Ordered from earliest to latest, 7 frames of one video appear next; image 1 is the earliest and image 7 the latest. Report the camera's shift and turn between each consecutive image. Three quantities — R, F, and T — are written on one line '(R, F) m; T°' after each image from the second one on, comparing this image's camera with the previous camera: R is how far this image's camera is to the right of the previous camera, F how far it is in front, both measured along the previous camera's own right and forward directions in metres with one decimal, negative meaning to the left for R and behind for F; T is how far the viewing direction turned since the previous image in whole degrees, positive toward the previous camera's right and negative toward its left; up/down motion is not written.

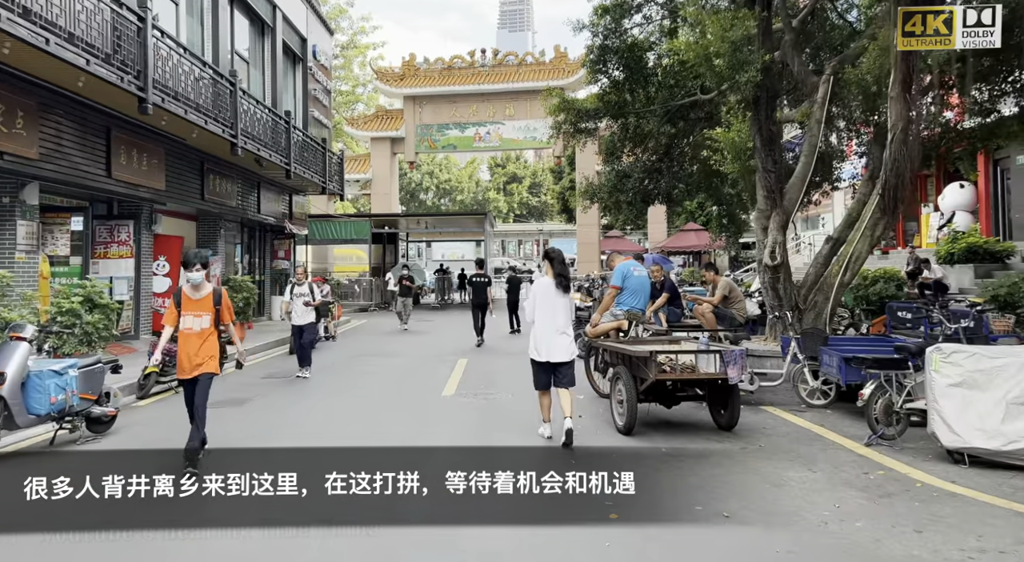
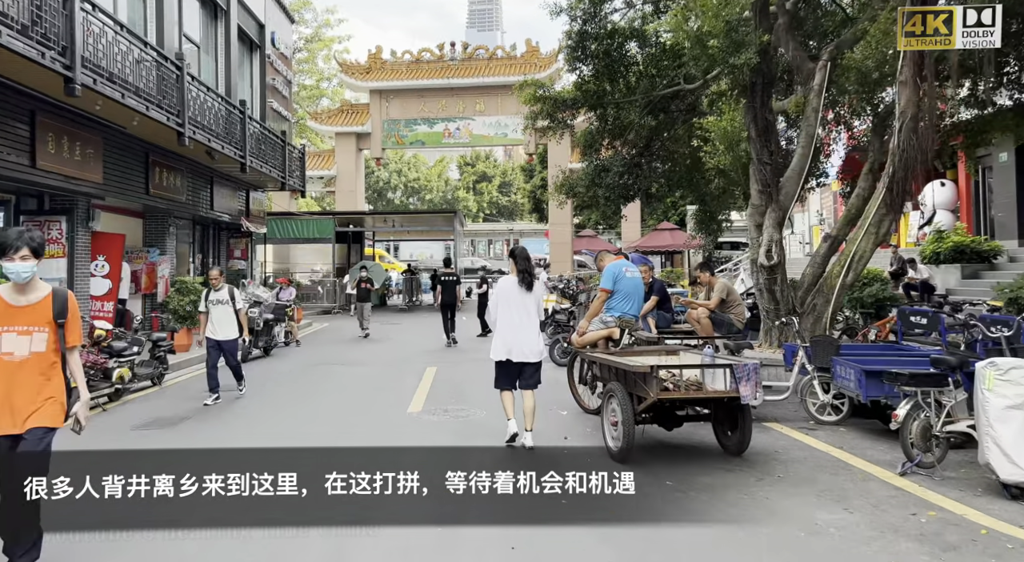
(-0.1, +0.8) m; +3°
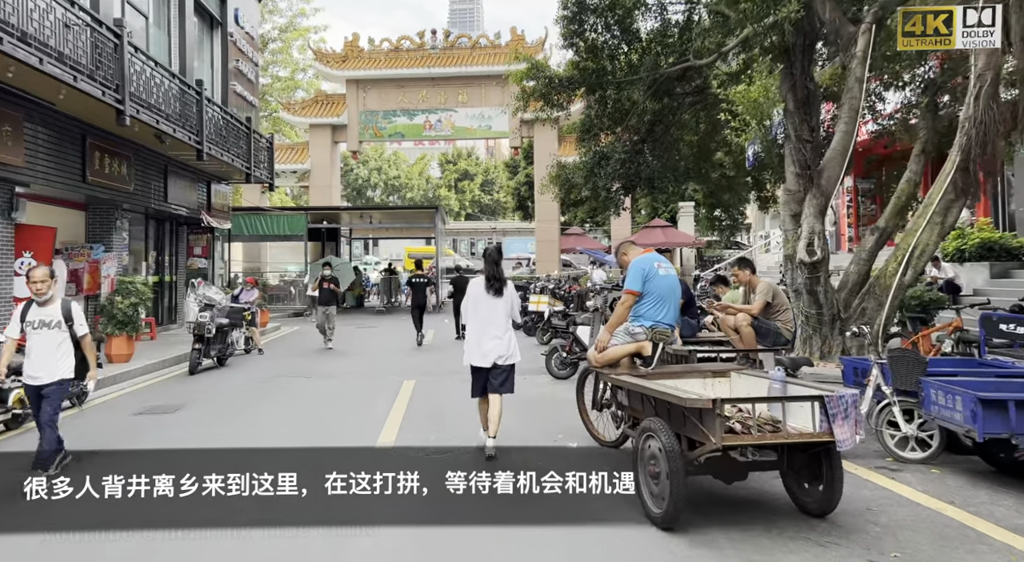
(-0.1, +1.4) m; +2°
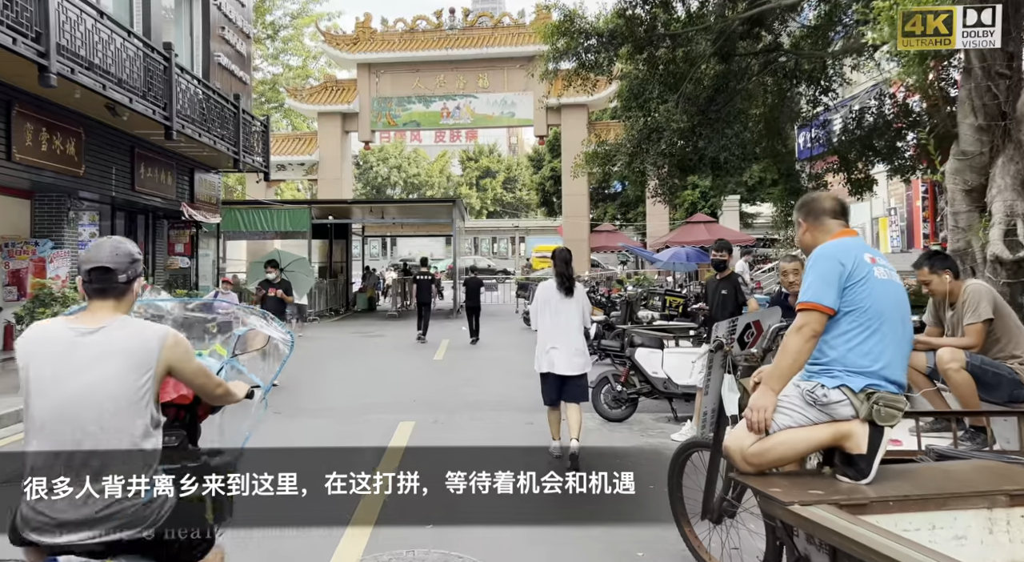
(-0.1, +2.4) m; -2°
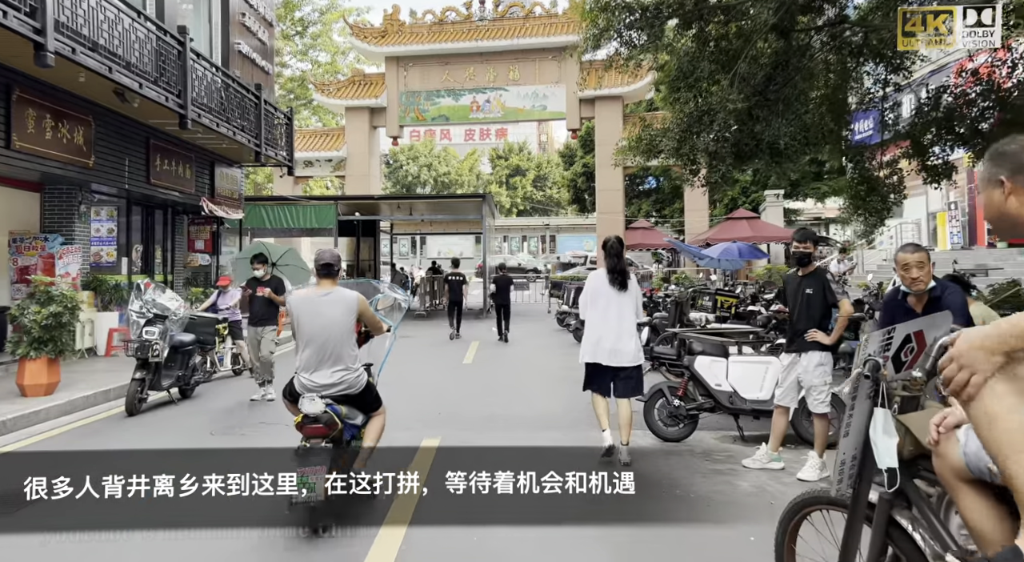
(-0.1, +0.9) m; -2°
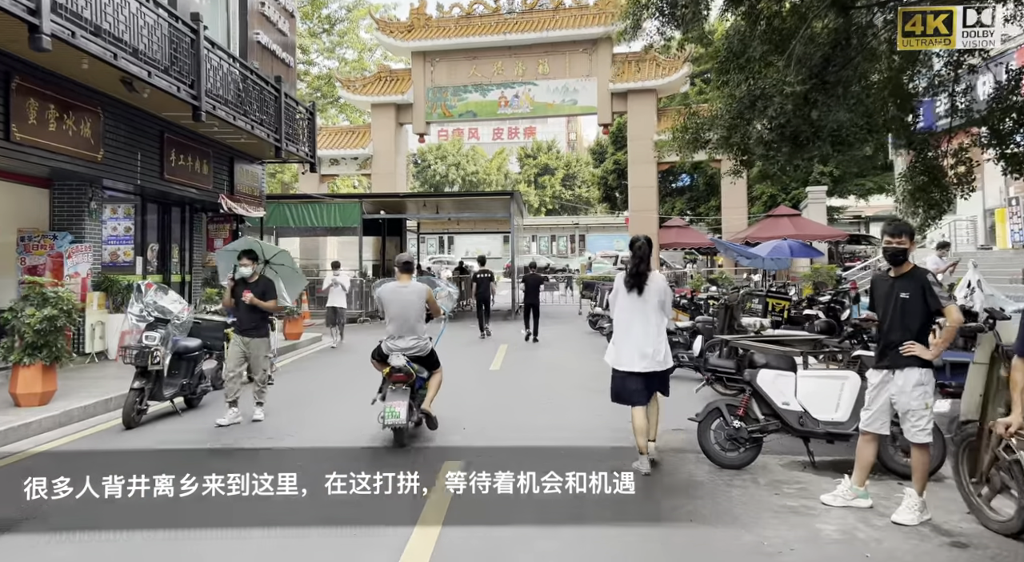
(0.0, +0.7) m; -2°
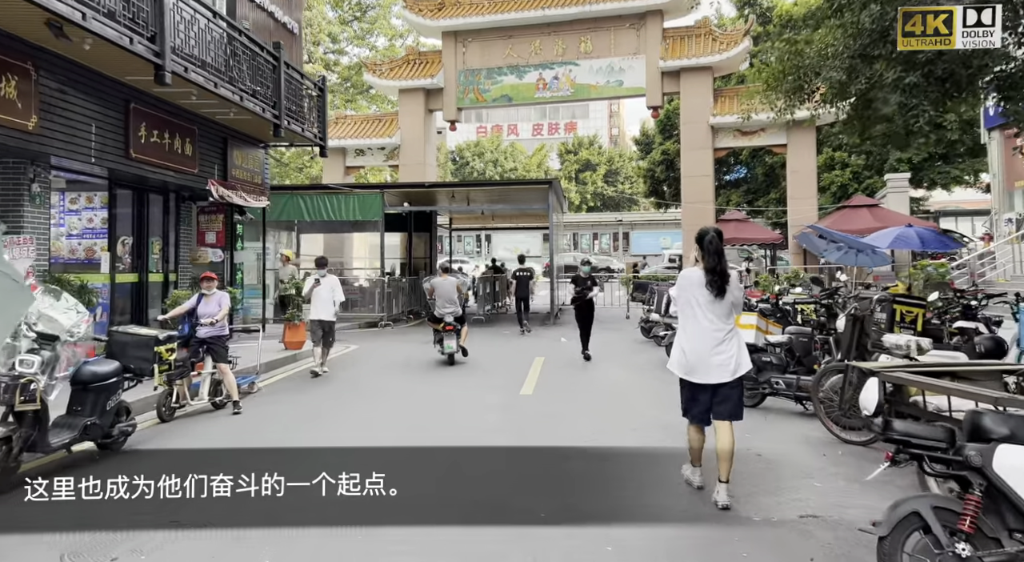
(0.0, +2.2) m; -3°
